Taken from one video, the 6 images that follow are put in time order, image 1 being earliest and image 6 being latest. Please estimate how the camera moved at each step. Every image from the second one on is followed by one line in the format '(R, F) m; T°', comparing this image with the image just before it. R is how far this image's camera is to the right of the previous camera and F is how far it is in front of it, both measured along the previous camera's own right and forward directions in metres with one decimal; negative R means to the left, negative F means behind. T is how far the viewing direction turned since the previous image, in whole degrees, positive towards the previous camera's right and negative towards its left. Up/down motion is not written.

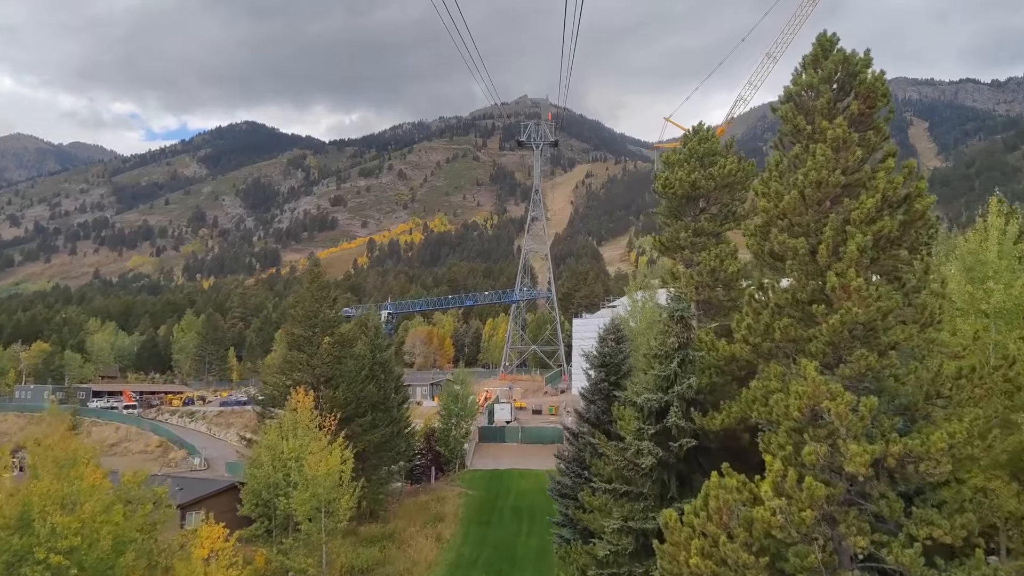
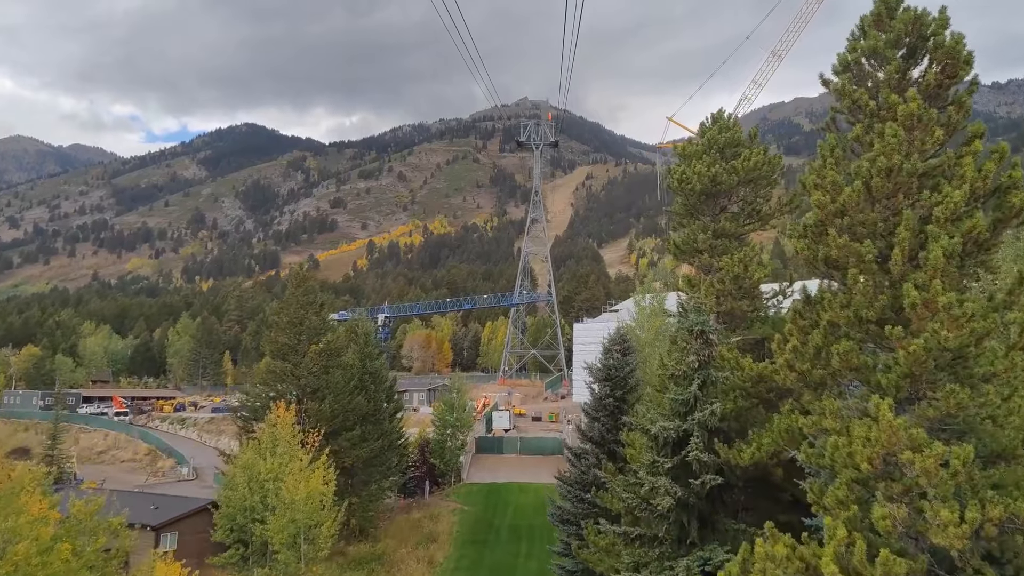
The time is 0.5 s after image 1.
(+0.1, +1.4) m; 0°
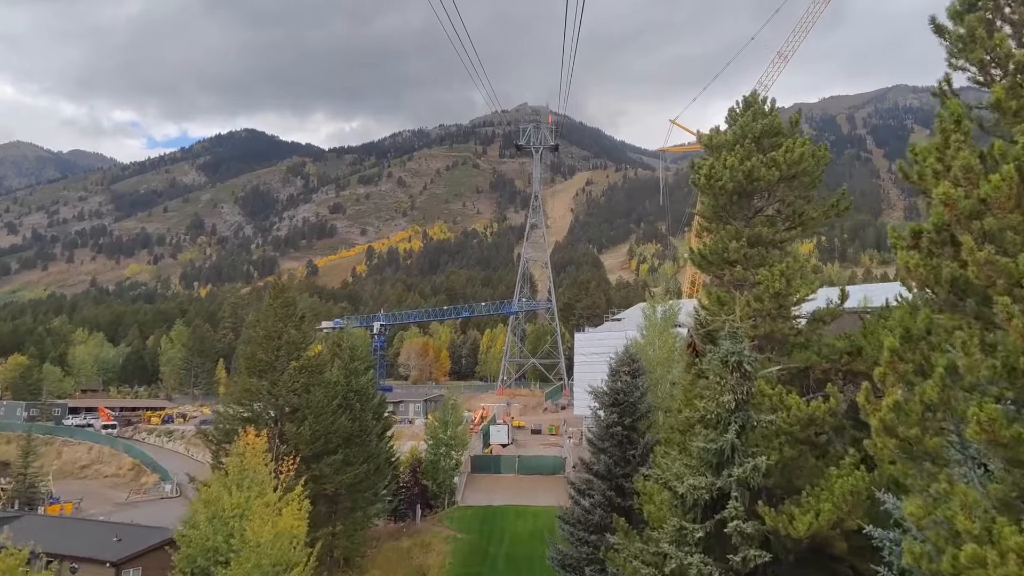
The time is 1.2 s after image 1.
(+0.1, +1.8) m; 0°
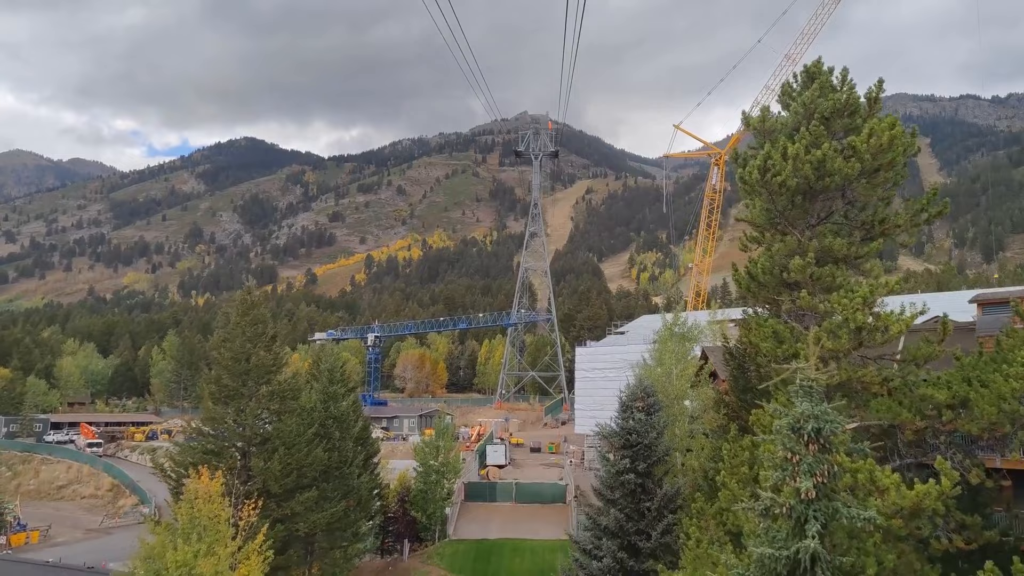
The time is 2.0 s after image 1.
(+0.1, +2.2) m; 0°
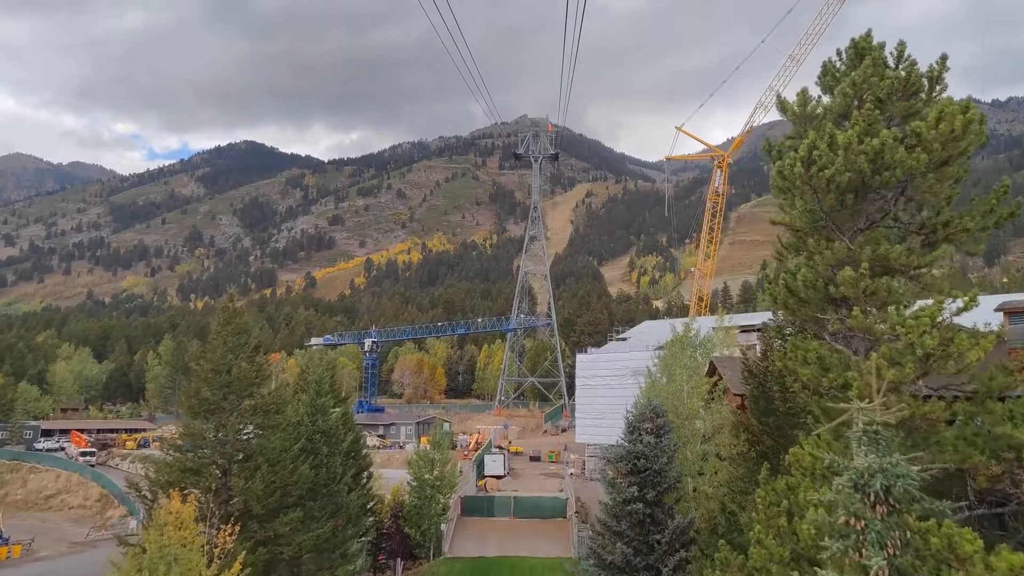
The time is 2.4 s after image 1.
(+0.1, +1.1) m; 0°
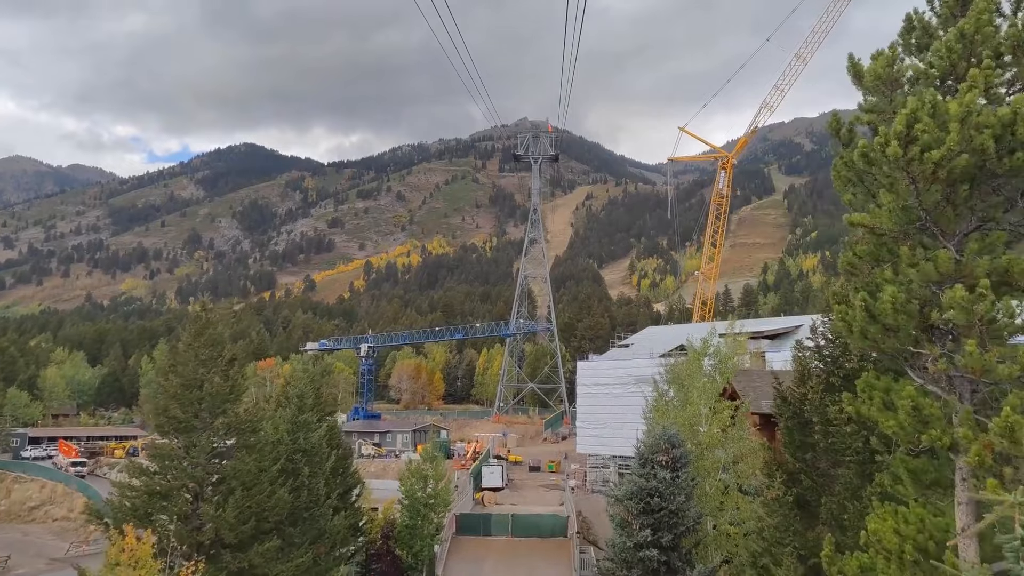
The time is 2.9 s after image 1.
(+0.1, +1.4) m; 0°
